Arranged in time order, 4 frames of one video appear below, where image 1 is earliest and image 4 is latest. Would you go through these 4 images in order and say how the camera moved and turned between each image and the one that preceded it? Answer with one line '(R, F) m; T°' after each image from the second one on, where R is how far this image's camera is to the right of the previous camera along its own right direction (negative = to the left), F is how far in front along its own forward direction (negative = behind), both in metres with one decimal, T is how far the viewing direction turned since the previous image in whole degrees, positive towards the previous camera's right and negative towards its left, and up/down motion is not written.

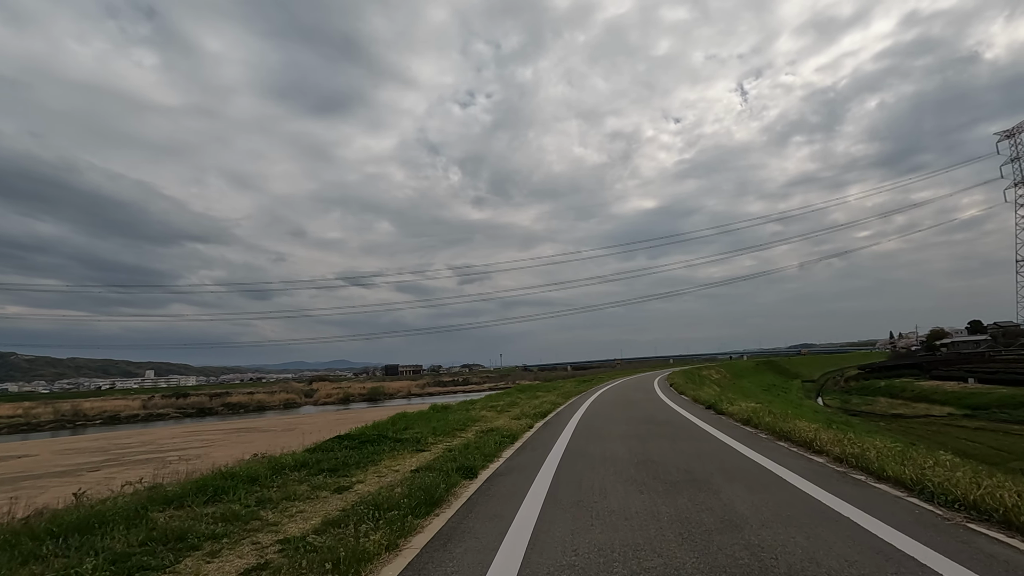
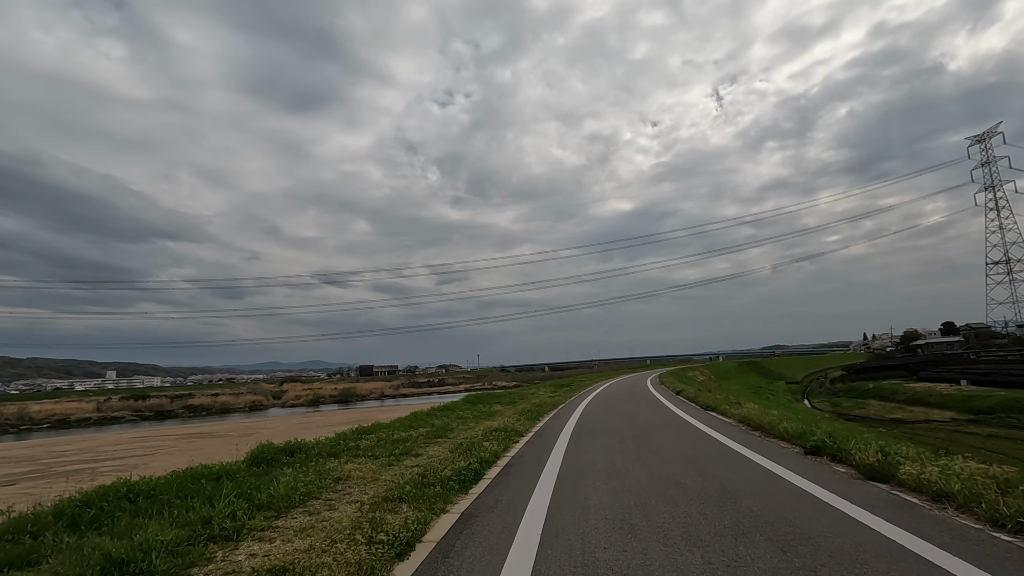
(+0.1, +1.0) m; +2°
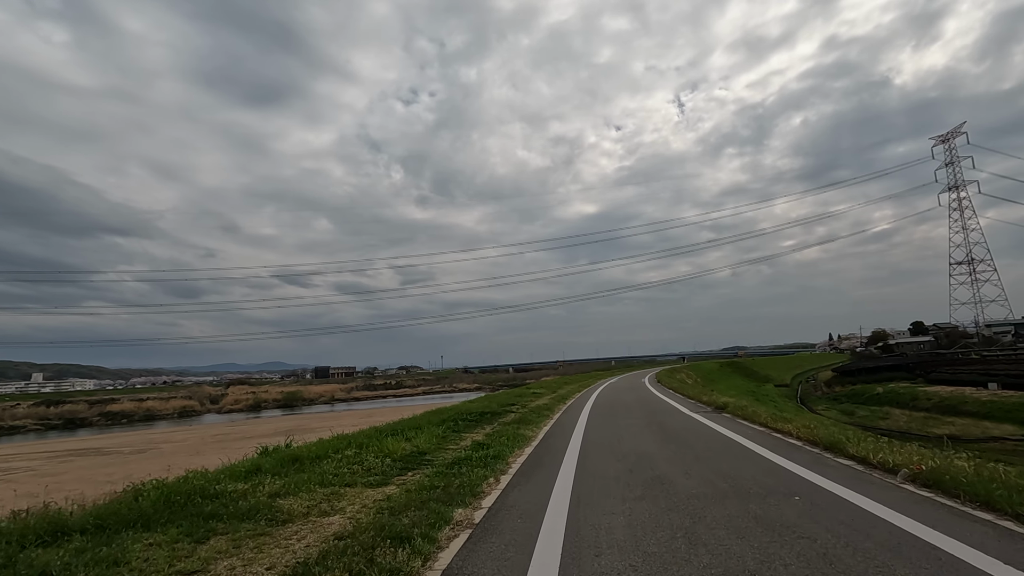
(+0.3, +2.6) m; +4°
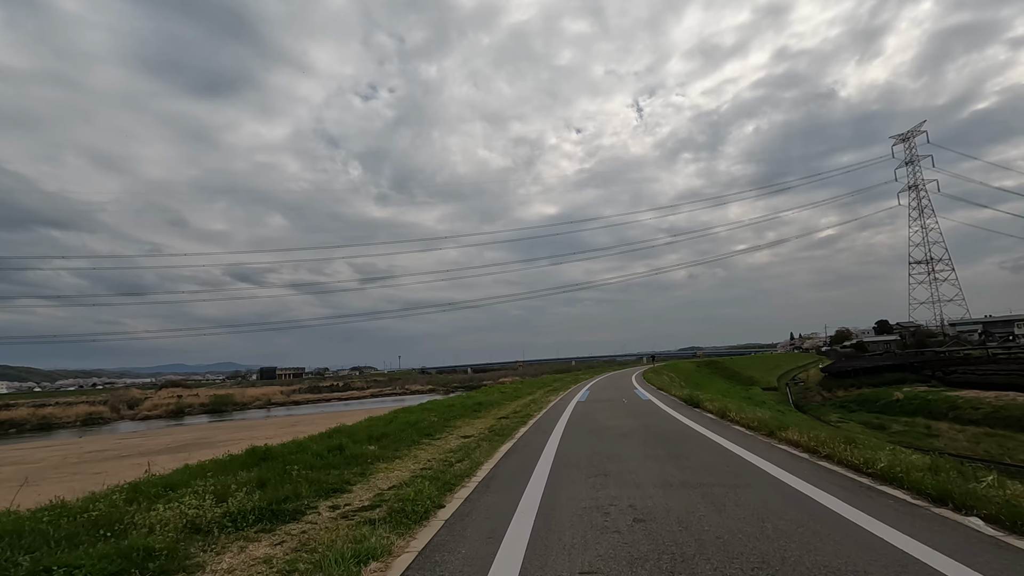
(+0.3, +2.8) m; +4°
